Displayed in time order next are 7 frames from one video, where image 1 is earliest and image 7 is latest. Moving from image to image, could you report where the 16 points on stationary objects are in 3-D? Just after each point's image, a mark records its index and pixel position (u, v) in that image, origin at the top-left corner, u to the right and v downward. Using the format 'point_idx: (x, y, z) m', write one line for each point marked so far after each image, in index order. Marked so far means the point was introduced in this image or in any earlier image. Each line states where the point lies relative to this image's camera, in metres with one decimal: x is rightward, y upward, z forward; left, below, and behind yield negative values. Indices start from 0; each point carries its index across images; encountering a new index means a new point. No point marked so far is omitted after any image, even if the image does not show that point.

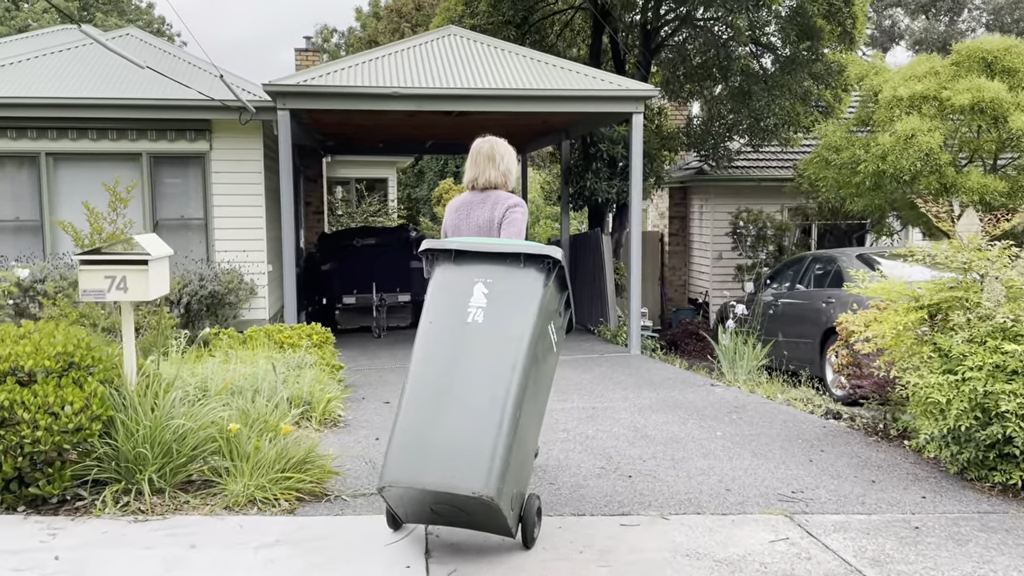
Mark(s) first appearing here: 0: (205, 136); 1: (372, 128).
0: (-3.5, +1.8, +9.8) m
1: (-2.1, +2.4, +12.5) m
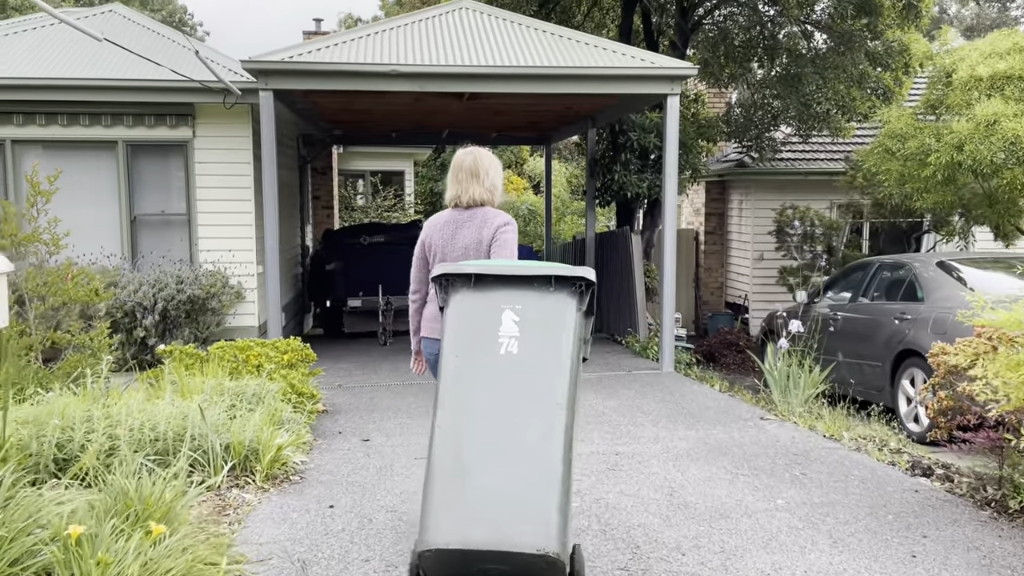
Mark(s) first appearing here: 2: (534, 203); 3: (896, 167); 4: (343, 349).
0: (-3.4, +1.7, +8.8) m
1: (-1.8, +2.4, +11.4) m
2: (+0.5, +1.8, +18.1) m
3: (+4.1, +1.3, +8.9) m
4: (-2.1, -0.8, +10.6) m
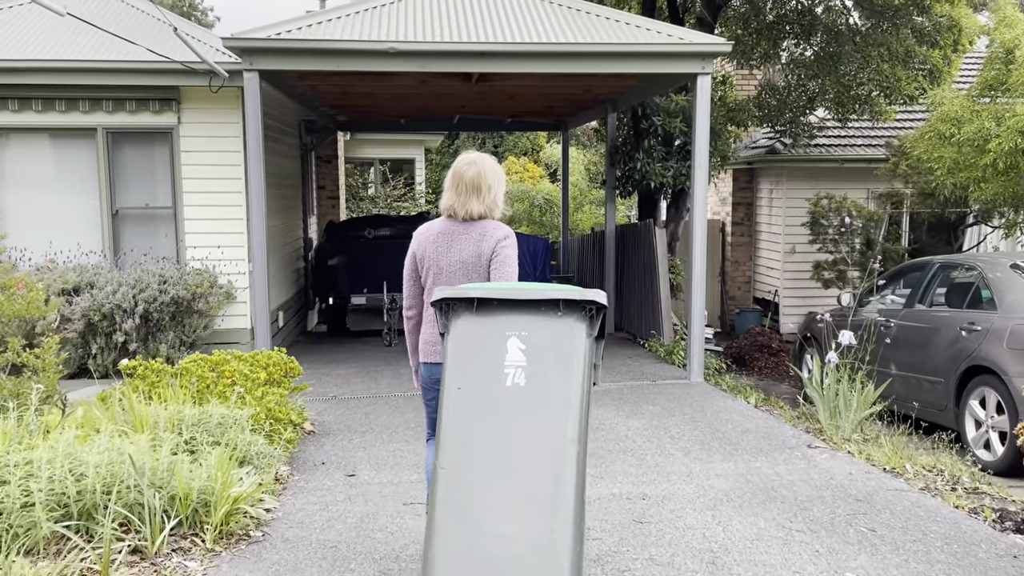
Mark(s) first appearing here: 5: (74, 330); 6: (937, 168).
0: (-3.2, +1.7, +8.1) m
1: (-1.6, +2.4, +10.7) m
2: (+0.8, +2.0, +17.3) m
3: (+4.2, +1.3, +8.1) m
4: (-2.0, -0.7, +10.0) m
5: (-3.9, -0.4, +7.5) m
6: (+4.2, +1.2, +8.3) m
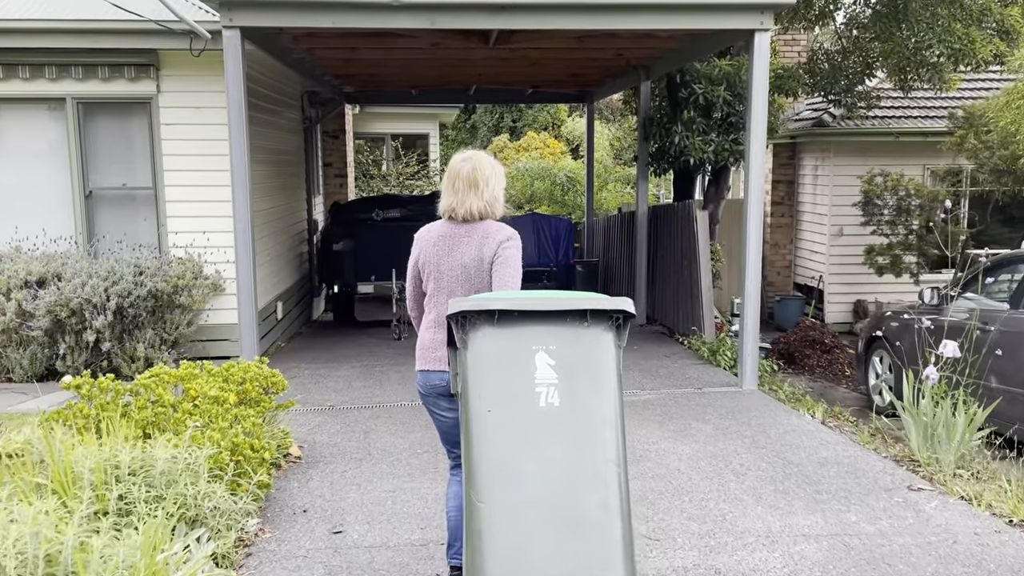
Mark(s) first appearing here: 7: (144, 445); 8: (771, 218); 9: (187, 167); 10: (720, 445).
0: (-3.0, +1.8, +7.1) m
1: (-1.3, +2.5, +9.7) m
2: (+1.2, +2.3, +16.3) m
3: (+4.4, +1.3, +7.0) m
4: (-1.7, -0.6, +9.0) m
5: (-3.7, -0.3, +6.6) m
6: (+4.4, +1.3, +7.2) m
7: (-1.6, -0.7, +3.6) m
8: (+3.8, +1.0, +12.5) m
9: (-2.8, +1.0, +7.3) m
10: (+1.2, -0.9, +4.8) m
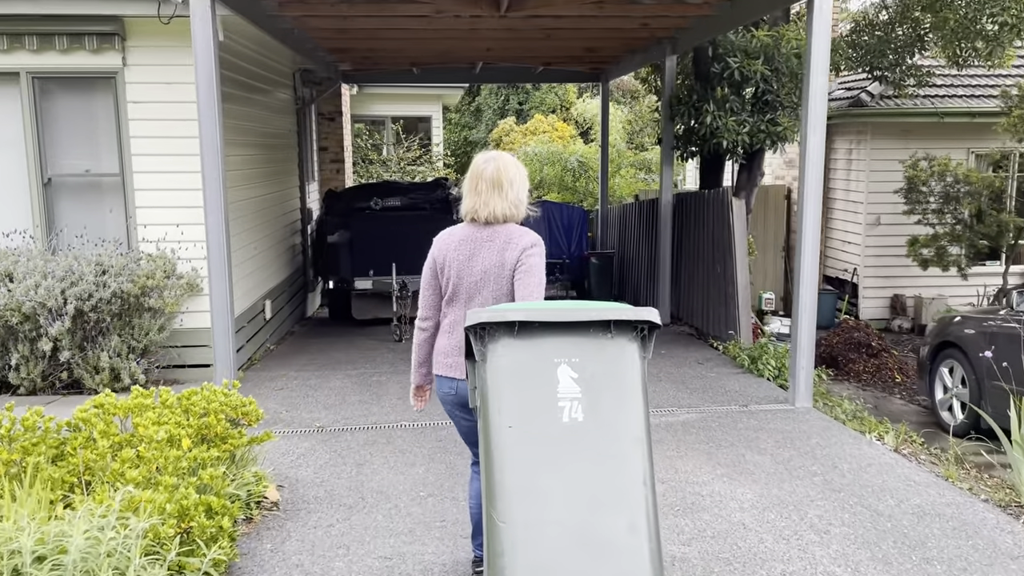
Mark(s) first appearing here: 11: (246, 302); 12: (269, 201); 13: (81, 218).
0: (-2.9, +1.8, +6.2) m
1: (-1.2, +2.6, +8.8) m
2: (+1.3, +2.5, +15.4) m
3: (+4.5, +1.3, +6.1) m
4: (-1.6, -0.6, +8.2) m
5: (-3.6, -0.3, +5.7) m
6: (+4.5, +1.3, +6.3) m
7: (-1.5, -0.7, +2.8) m
8: (+4.0, +1.1, +11.6) m
9: (-2.7, +1.0, +6.4) m
10: (+1.3, -0.9, +3.9) m
11: (-2.4, -0.1, +7.7) m
12: (-2.6, +0.9, +9.2) m
13: (-3.4, +0.5, +6.6) m
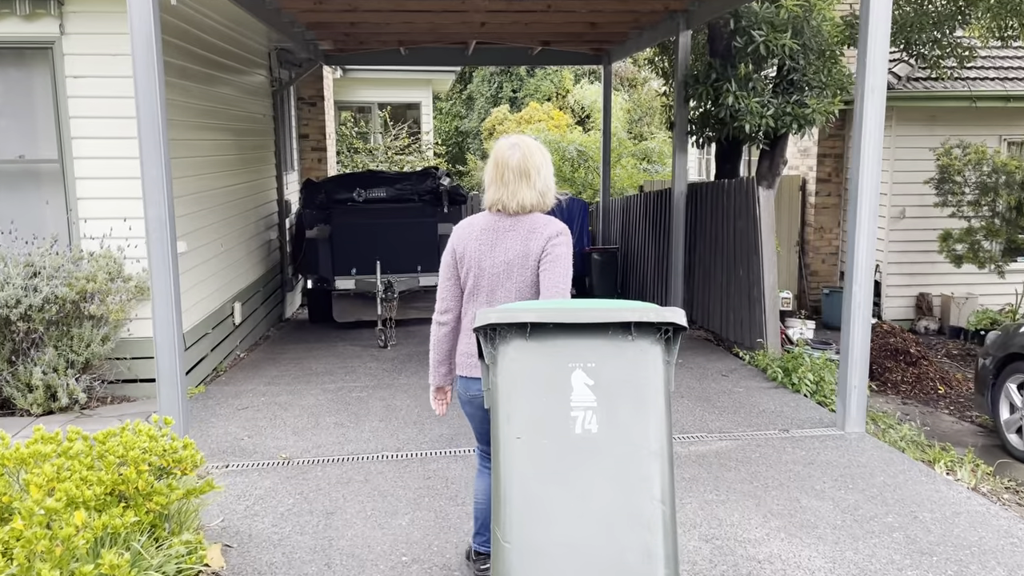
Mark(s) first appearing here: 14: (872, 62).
0: (-2.9, +1.8, +5.4) m
1: (-1.3, +2.6, +7.9) m
2: (+1.2, +2.5, +14.6) m
3: (+4.5, +1.3, +5.3) m
4: (-1.6, -0.6, +7.4) m
5: (-3.6, -0.4, +4.9) m
6: (+4.5, +1.2, +5.5) m
7: (-1.5, -0.8, +2.0) m
8: (+3.9, +1.2, +10.8) m
9: (-2.7, +1.0, +5.5) m
10: (+1.3, -1.0, +3.1) m
11: (-2.4, -0.1, +6.8) m
12: (-2.7, +0.9, +8.3) m
13: (-3.4, +0.5, +5.7) m
14: (+1.9, +1.2, +4.6) m
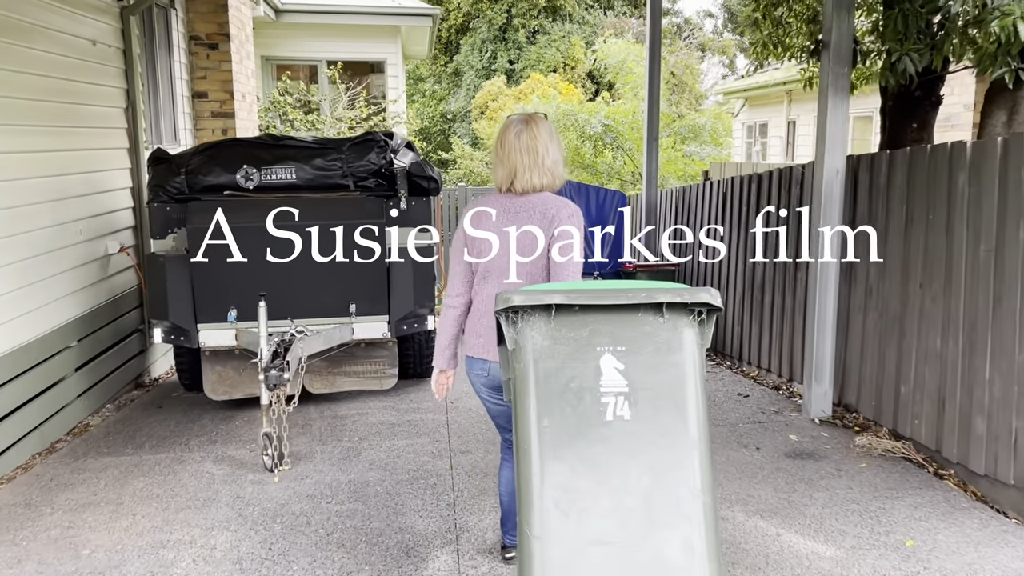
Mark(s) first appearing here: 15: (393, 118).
0: (-2.9, +1.5, +1.7) m
1: (-1.2, +2.3, +4.3) m
2: (+1.2, +2.2, +10.9) m
3: (+4.6, +1.0, +1.7) m
4: (-1.6, -0.9, +3.7) m
5: (-3.5, -0.7, +1.2) m
6: (+4.5, +0.9, +1.9) m
7: (-1.4, -1.1, -1.7) m
8: (+3.9, +0.8, +7.2) m
9: (-2.6, +0.7, +1.8) m
10: (+1.4, -1.3, -0.5) m
11: (-2.4, -0.4, +3.1) m
12: (-2.6, +0.6, +4.6) m
13: (-3.3, +0.2, +2.0) m
14: (+2.0, +0.9, +1.0) m
15: (-1.4, +2.0, +10.0) m
